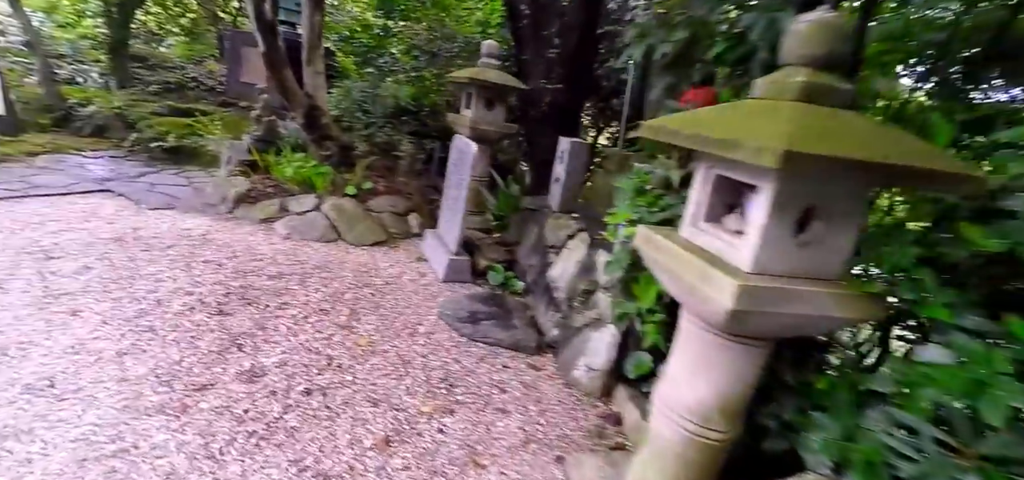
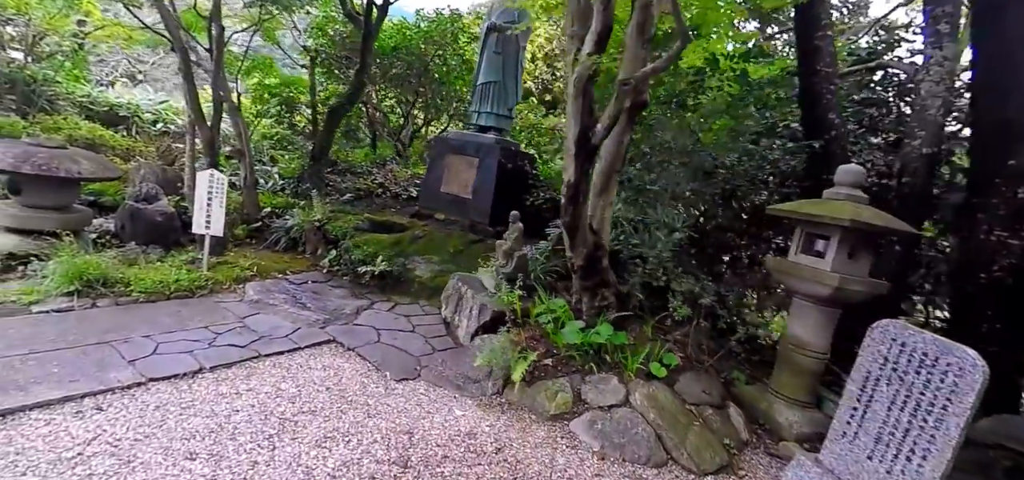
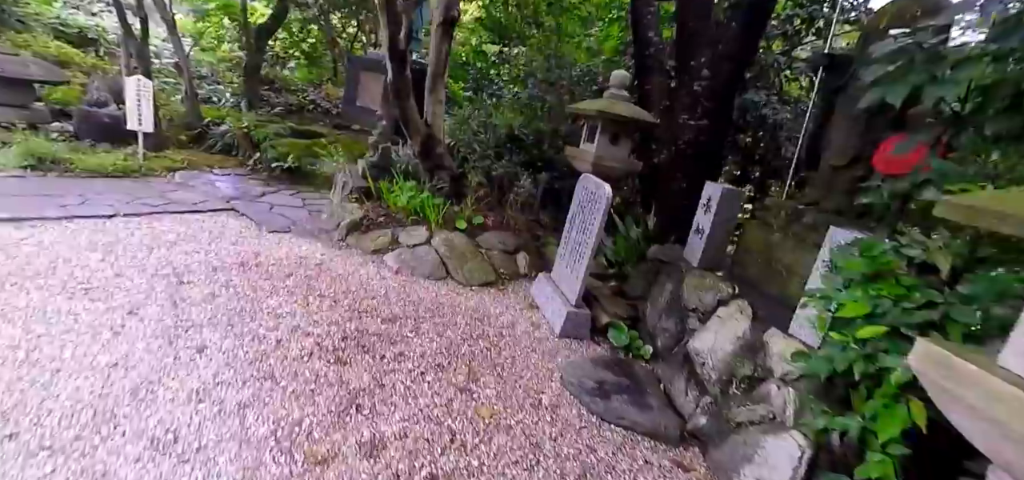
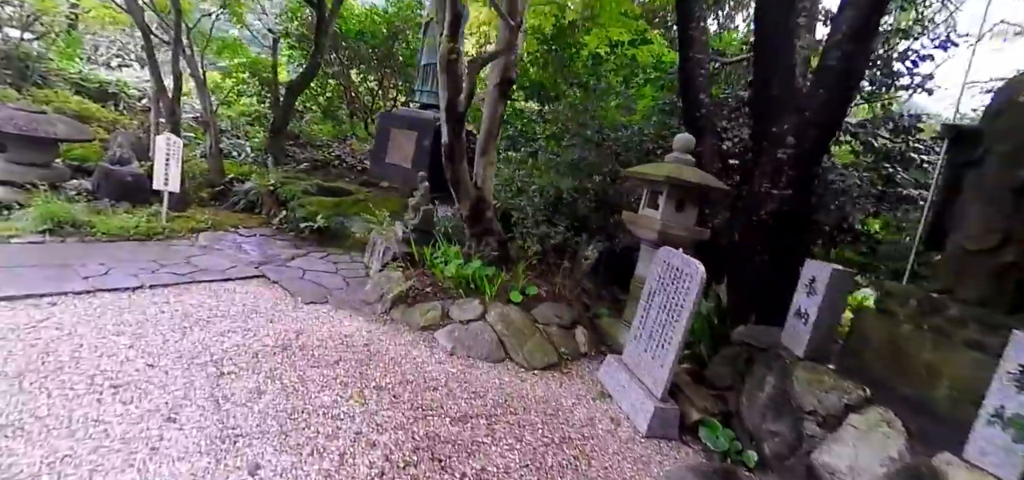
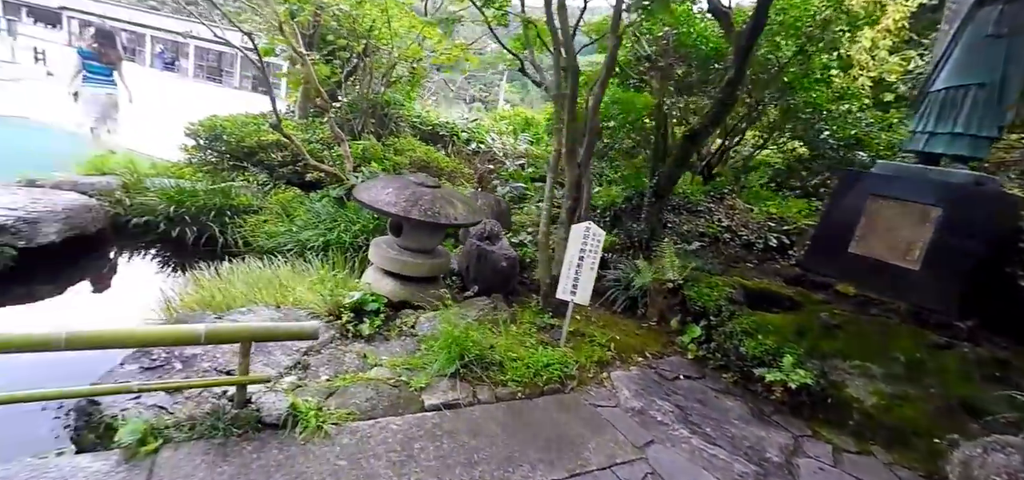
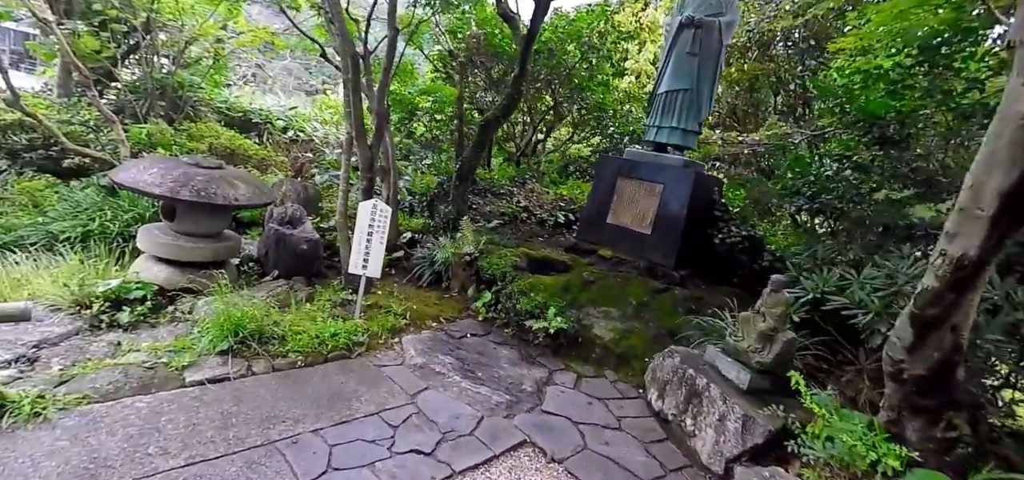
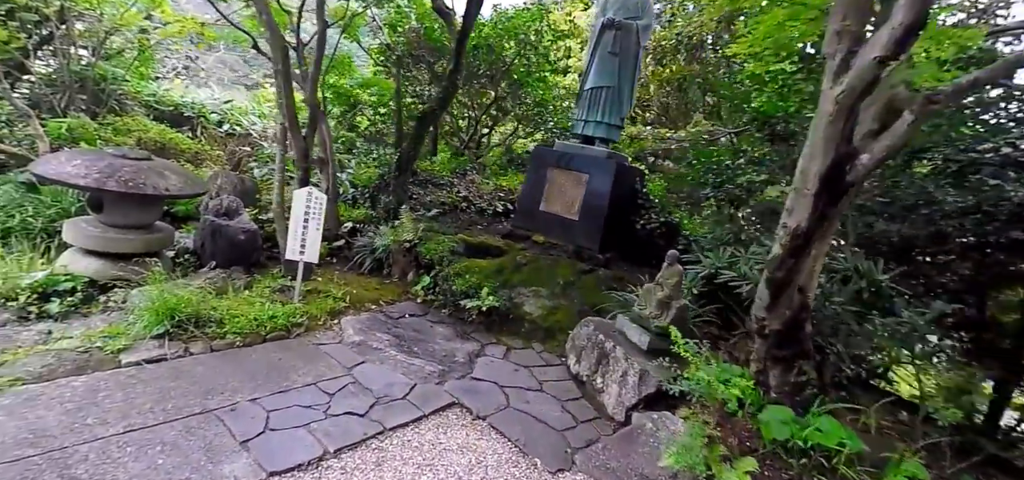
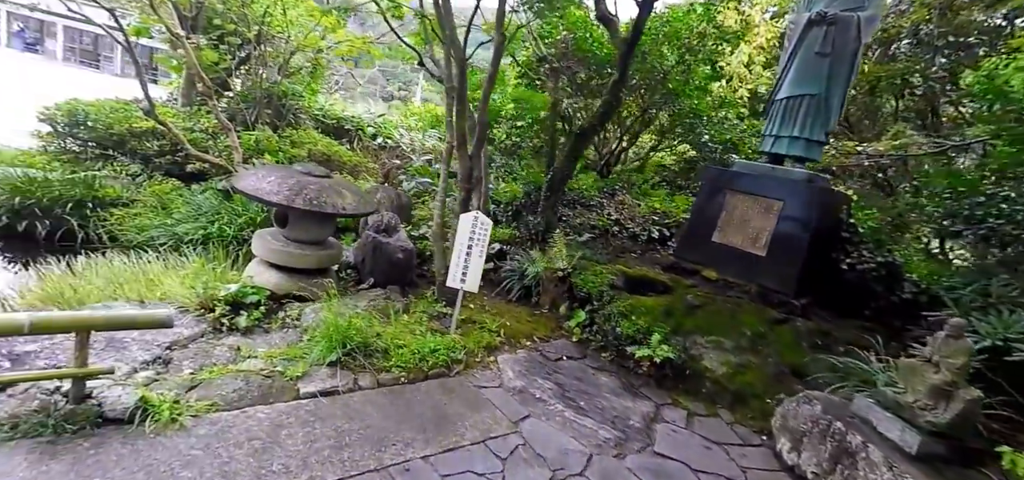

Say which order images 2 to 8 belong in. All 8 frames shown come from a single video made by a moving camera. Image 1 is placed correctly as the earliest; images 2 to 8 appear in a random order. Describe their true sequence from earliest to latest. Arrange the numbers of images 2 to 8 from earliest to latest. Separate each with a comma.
3, 4, 2, 7, 6, 8, 5
